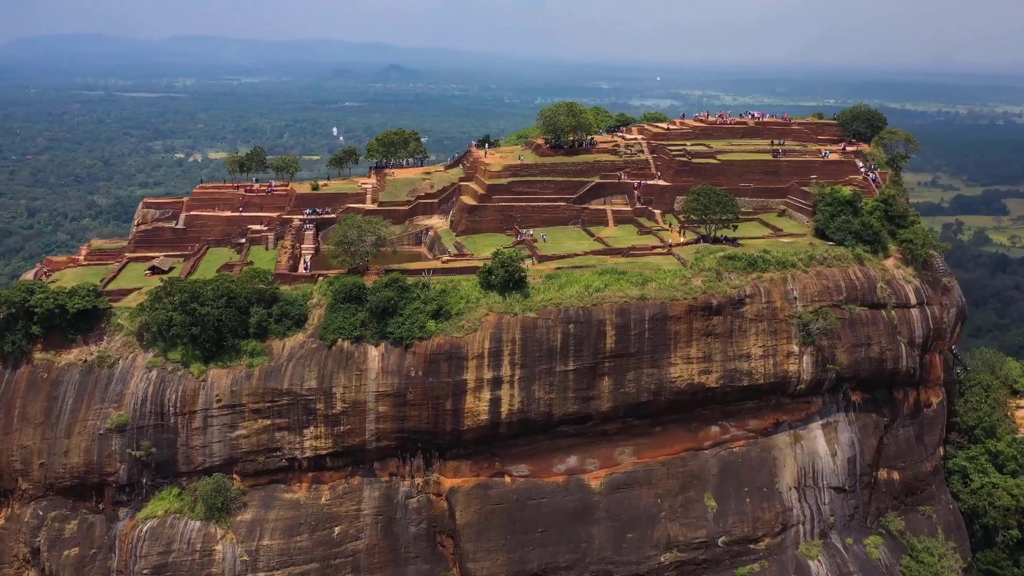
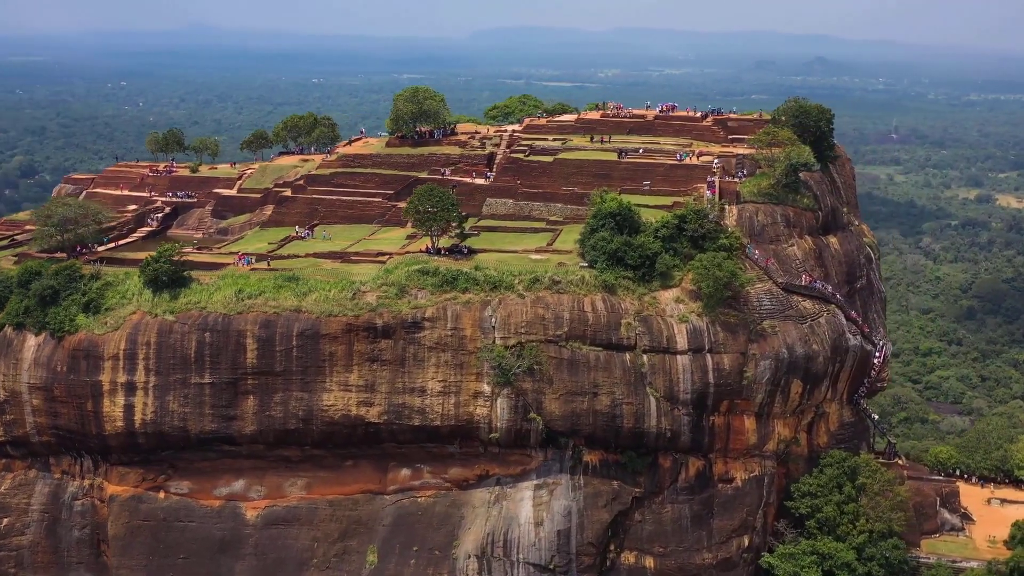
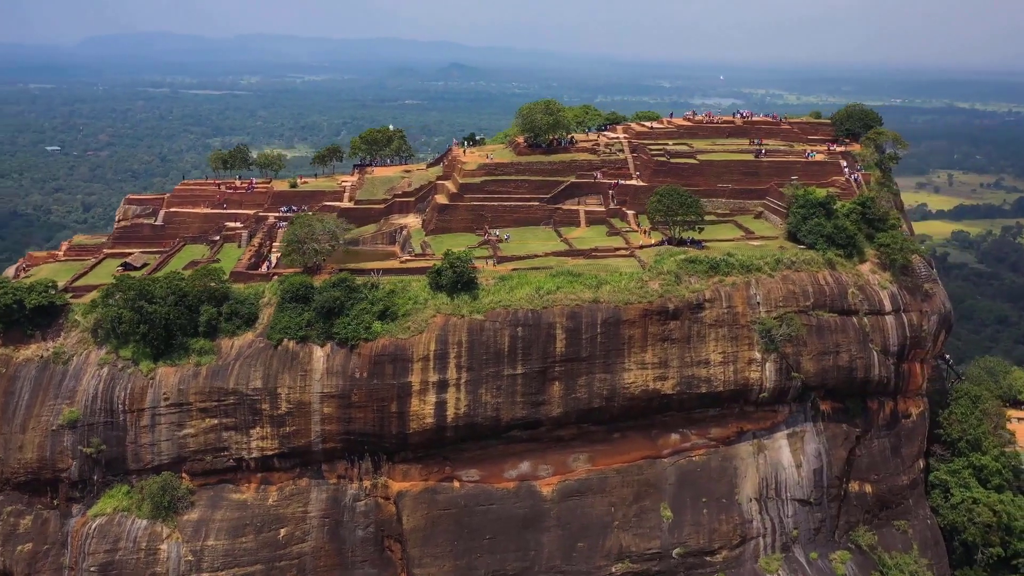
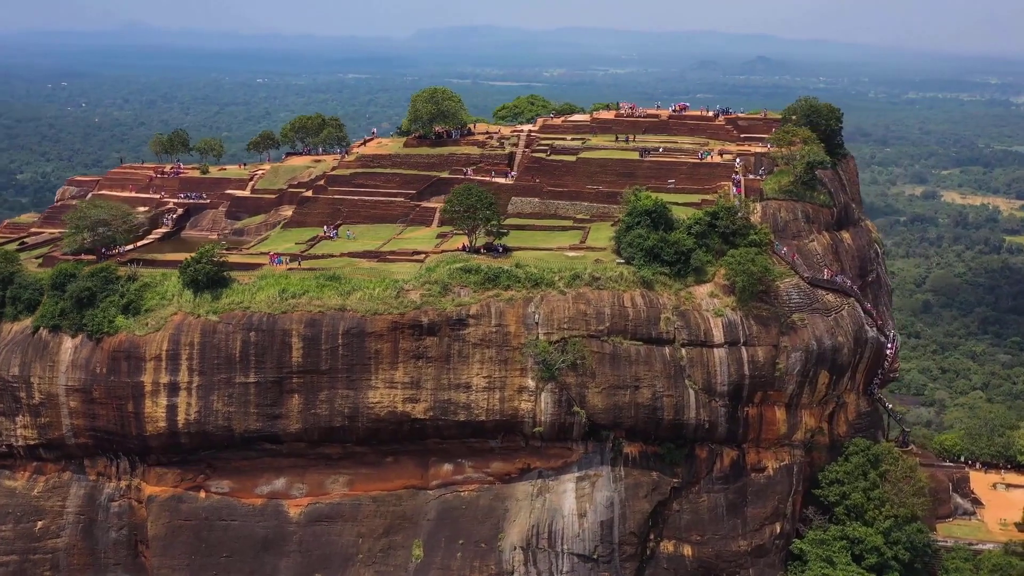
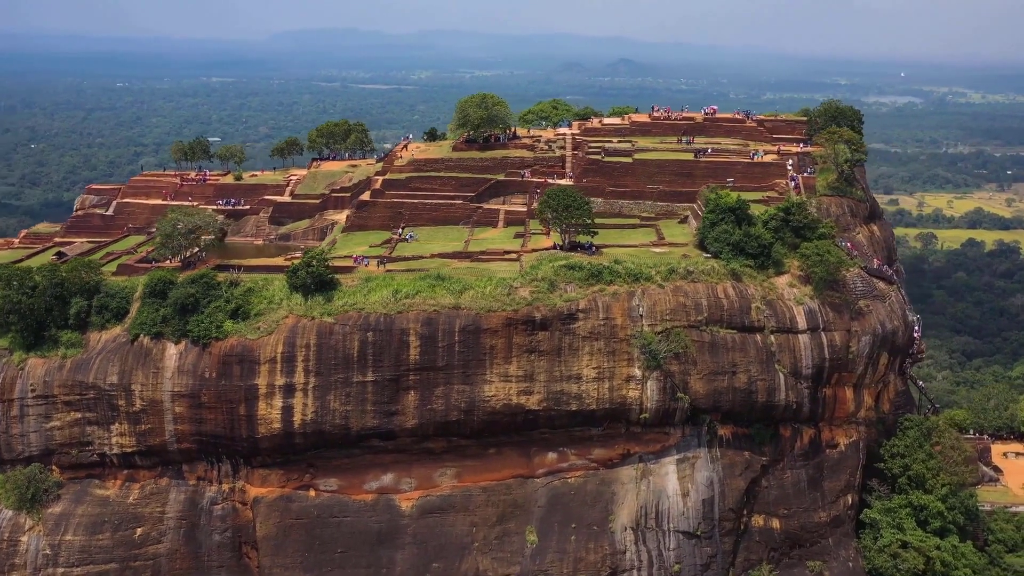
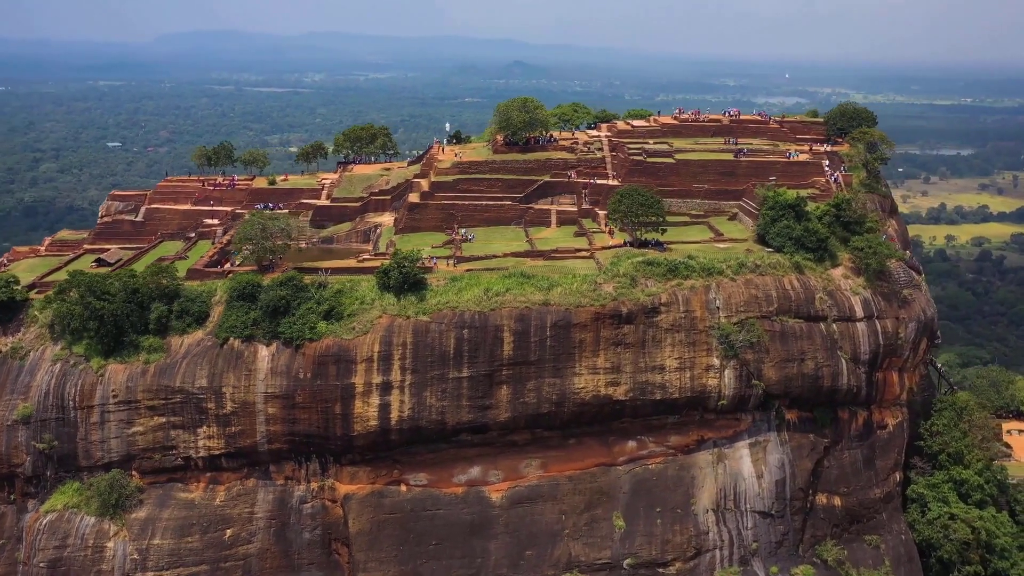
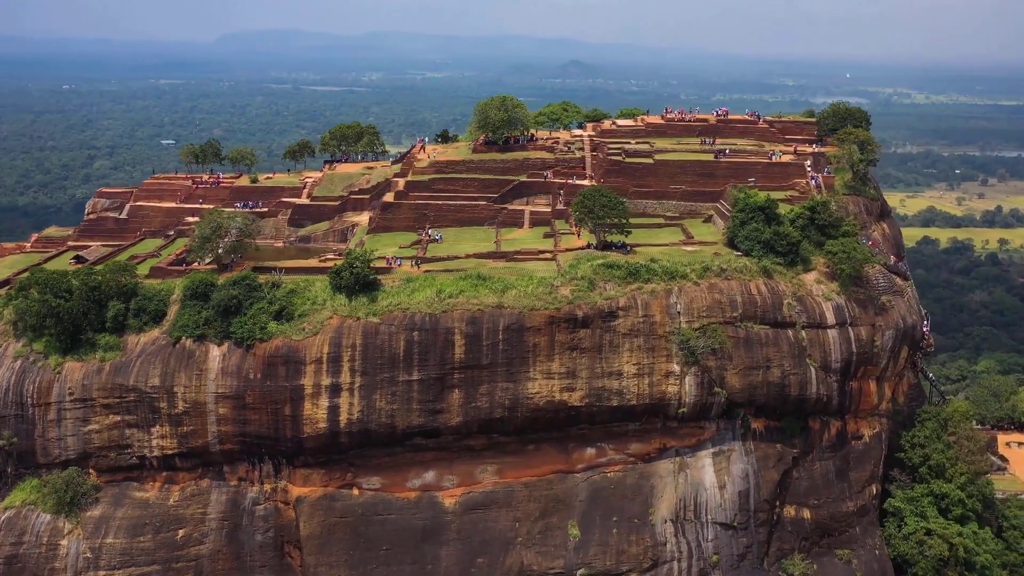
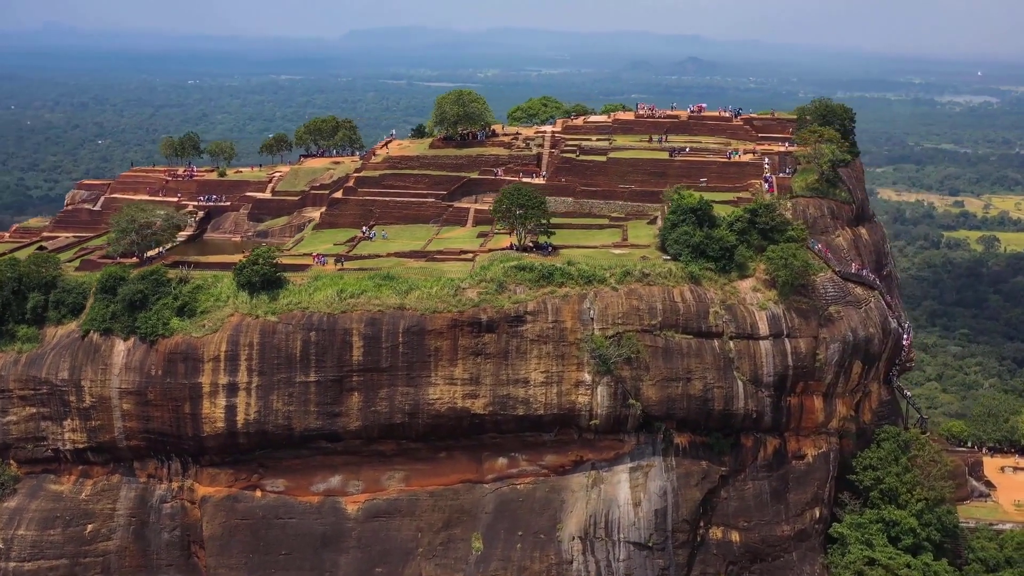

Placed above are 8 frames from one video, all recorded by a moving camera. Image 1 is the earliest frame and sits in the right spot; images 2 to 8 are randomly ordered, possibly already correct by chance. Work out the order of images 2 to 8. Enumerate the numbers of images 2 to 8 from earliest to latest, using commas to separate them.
3, 6, 7, 5, 8, 4, 2
